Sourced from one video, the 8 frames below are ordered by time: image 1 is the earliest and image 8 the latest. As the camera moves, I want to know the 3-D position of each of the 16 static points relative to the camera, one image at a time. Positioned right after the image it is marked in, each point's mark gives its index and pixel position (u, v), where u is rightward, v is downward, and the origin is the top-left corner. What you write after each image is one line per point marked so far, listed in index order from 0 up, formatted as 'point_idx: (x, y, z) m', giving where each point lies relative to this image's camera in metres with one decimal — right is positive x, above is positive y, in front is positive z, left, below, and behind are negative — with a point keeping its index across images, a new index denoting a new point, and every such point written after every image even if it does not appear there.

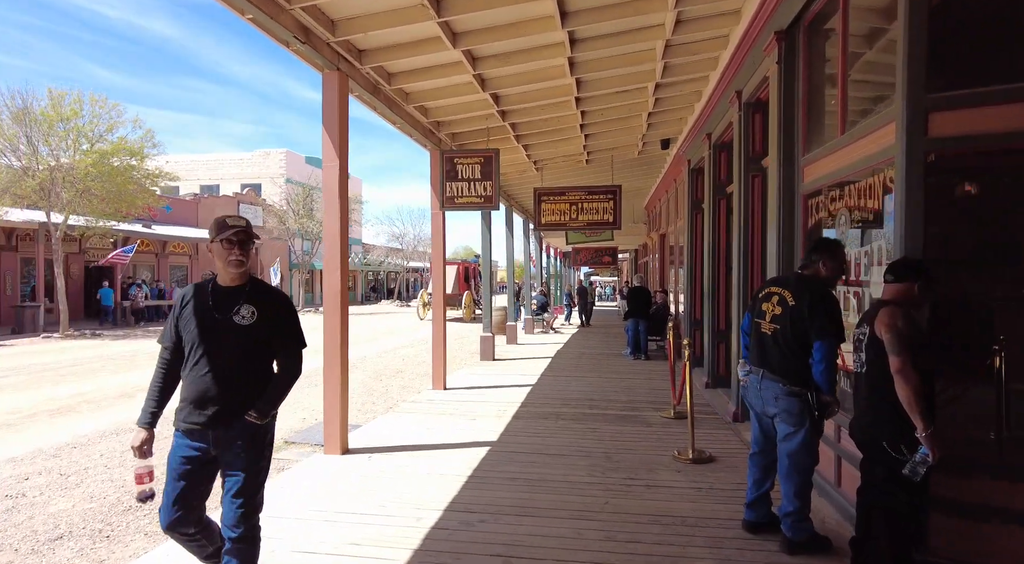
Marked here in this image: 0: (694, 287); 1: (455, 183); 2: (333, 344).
0: (+2.8, -0.1, +9.6) m
1: (-0.7, +1.2, +7.6) m
2: (-1.4, -0.5, +5.0) m
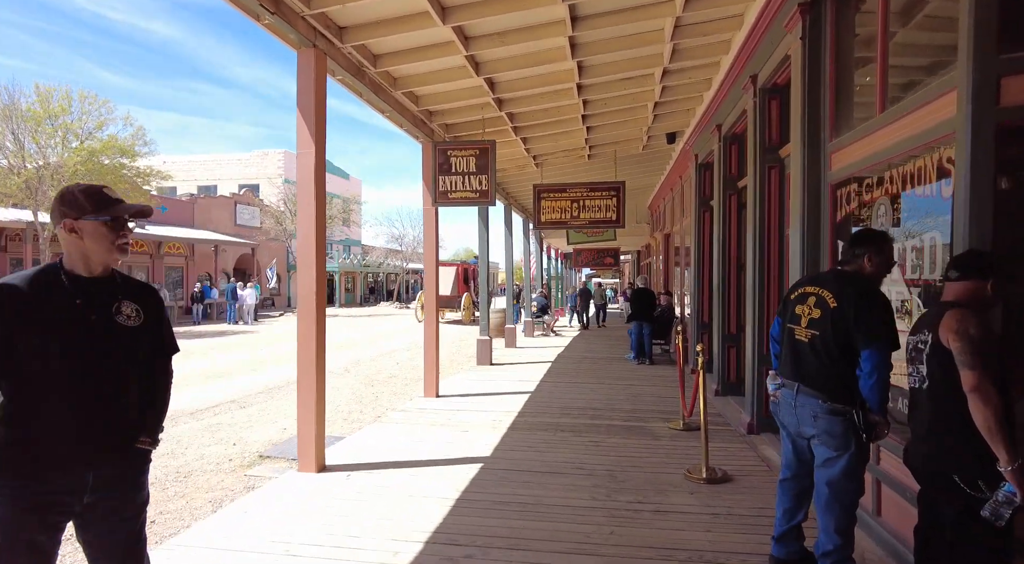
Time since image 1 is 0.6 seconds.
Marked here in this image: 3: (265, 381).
0: (+2.8, -0.1, +9.1) m
1: (-0.7, +1.2, +7.1) m
2: (-1.5, -0.5, +4.5) m
3: (-4.0, -1.6, +10.0) m
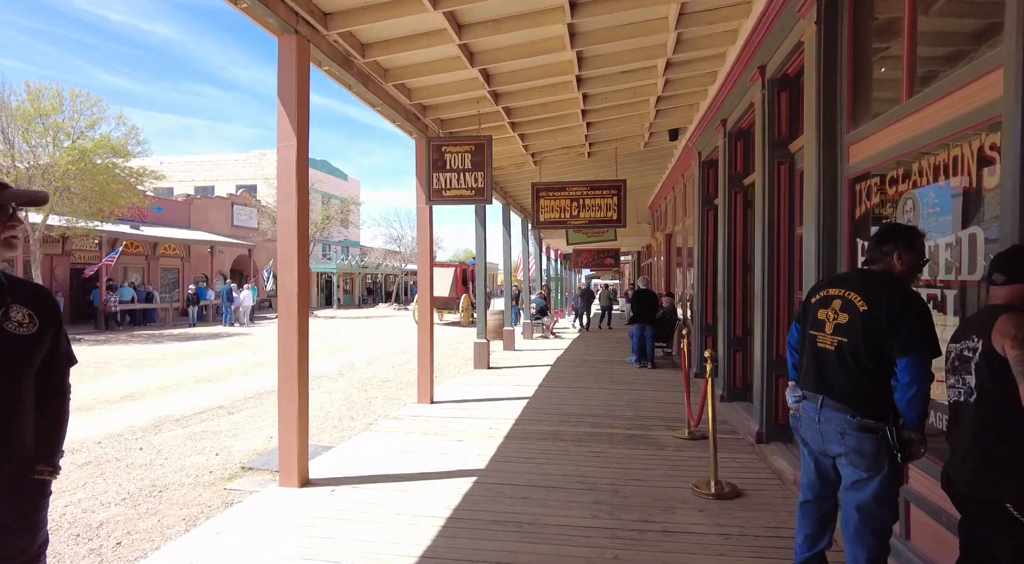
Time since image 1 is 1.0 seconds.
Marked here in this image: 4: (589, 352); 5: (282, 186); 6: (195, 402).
0: (+2.8, -0.1, +8.9) m
1: (-0.8, +1.2, +6.8) m
2: (-1.5, -0.5, +4.2) m
3: (-4.0, -1.6, +9.7) m
4: (+1.5, -1.4, +12.1) m
5: (-1.6, +0.7, +4.2) m
6: (-4.2, -1.6, +8.3) m
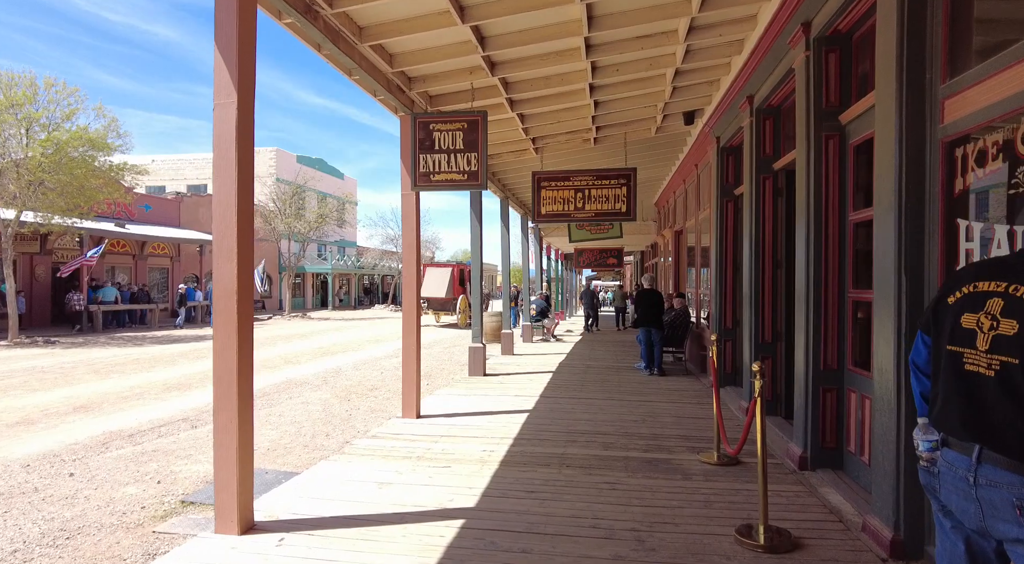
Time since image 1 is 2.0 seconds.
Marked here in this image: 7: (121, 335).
0: (+2.7, -0.1, +8.0) m
1: (-0.8, +1.2, +6.0) m
2: (-1.5, -0.5, +3.4) m
3: (-4.0, -1.6, +8.9) m
4: (+1.5, -1.4, +11.2) m
5: (-1.6, +0.7, +3.4) m
6: (-4.2, -1.6, +7.4) m
7: (-11.4, -1.6, +18.2) m
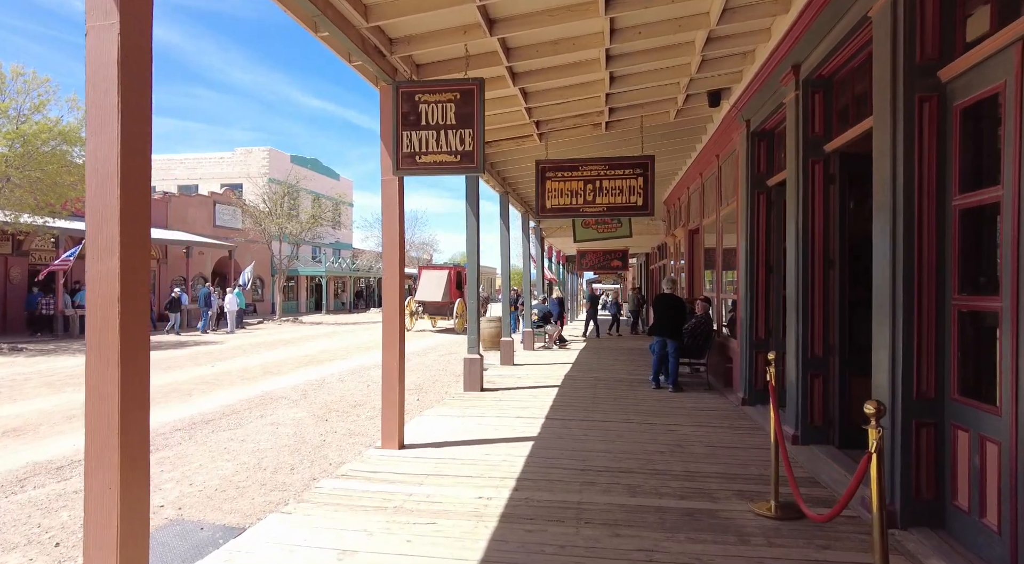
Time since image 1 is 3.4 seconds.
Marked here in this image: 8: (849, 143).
0: (+2.7, -0.2, +7.0) m
1: (-0.8, +1.2, +5.0) m
2: (-1.5, -0.5, +2.4) m
3: (-4.0, -1.6, +7.8) m
4: (+1.5, -1.4, +10.2) m
5: (-1.6, +0.7, +2.4) m
6: (-4.2, -1.6, +6.4) m
7: (-11.4, -1.6, +17.1) m
8: (+2.8, +1.1, +5.1) m
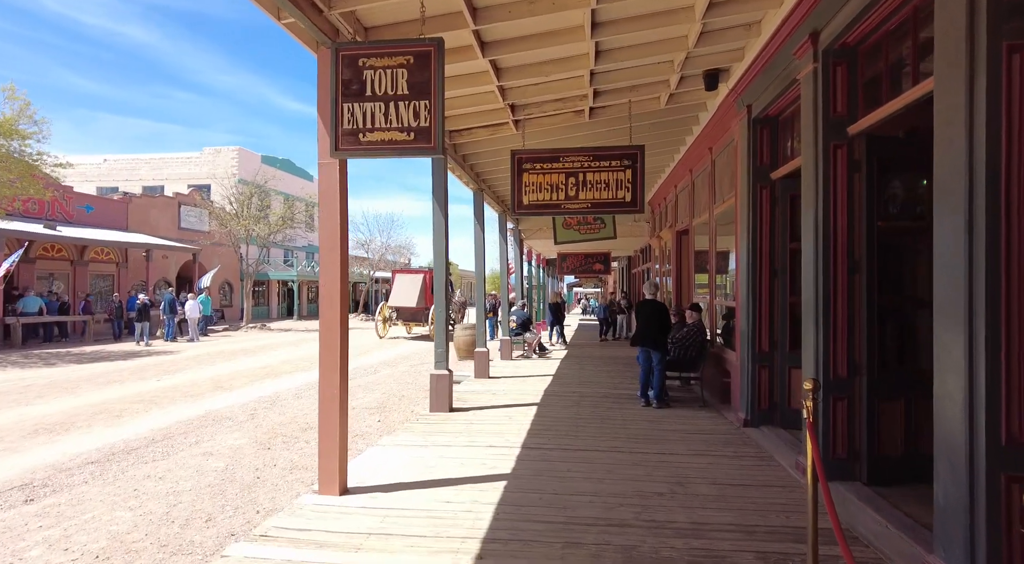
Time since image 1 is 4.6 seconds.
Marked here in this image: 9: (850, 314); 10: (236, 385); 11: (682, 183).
0: (+2.5, -0.2, +6.2) m
1: (-1.0, +1.1, +4.0) m
2: (-1.6, -0.5, +1.4) m
3: (-4.3, -1.7, +6.8) m
4: (+1.1, -1.5, +9.3) m
5: (-1.7, +0.6, +1.4) m
6: (-4.5, -1.7, +5.3) m
7: (-12.0, -1.8, +15.9) m
8: (+2.5, +1.1, +4.3) m
9: (+2.5, -0.2, +4.5) m
10: (-4.8, -1.8, +10.8) m
11: (+2.8, +1.6, +10.1) m
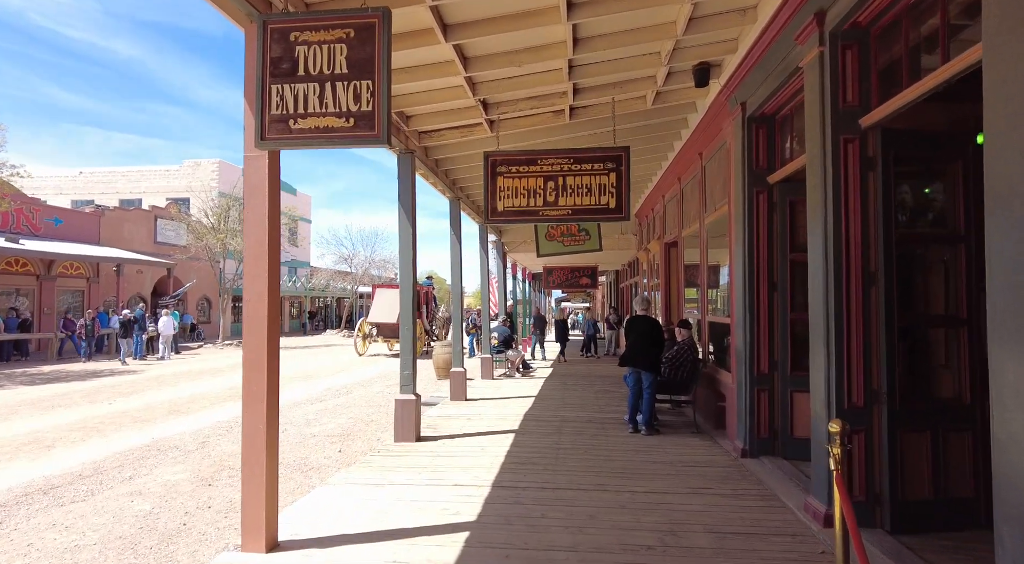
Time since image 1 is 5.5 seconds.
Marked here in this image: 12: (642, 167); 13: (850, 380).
0: (+2.2, -0.3, +5.6) m
1: (-1.2, +1.1, +3.4) m
2: (-1.8, -0.5, +0.7) m
3: (-4.6, -1.9, +6.0) m
4: (+0.8, -1.7, +8.6) m
5: (-1.9, +0.6, +0.7) m
6: (-4.7, -1.8, +4.6) m
7: (-12.4, -2.2, +15.0) m
8: (+2.3, +1.0, +3.7) m
9: (+2.2, -0.3, +3.9) m
10: (-5.1, -2.0, +10.0) m
11: (+2.4, +1.4, +9.6) m
12: (+2.2, +1.9, +10.3) m
13: (+2.1, -0.6, +3.8) m
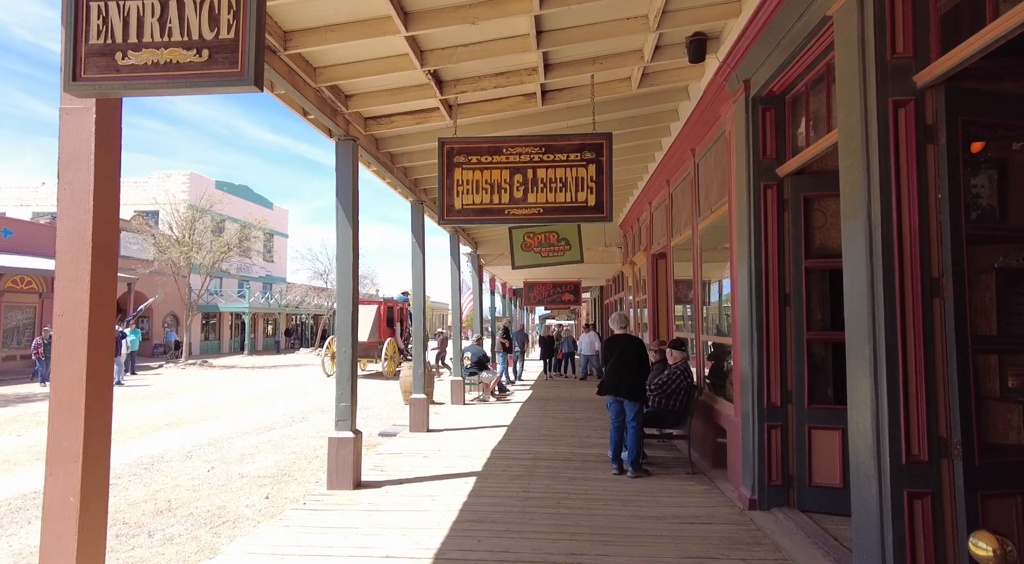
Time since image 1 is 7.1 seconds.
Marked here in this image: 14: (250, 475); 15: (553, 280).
0: (+1.9, -0.4, +4.5) m
1: (-1.5, +1.0, +2.3) m
2: (-2.0, -0.5, -0.4) m
3: (-4.9, -1.9, +4.8) m
4: (+0.4, -1.9, +7.5) m
5: (-2.1, +0.7, -0.3) m
6: (-5.0, -1.8, +3.4) m
7: (-12.9, -2.5, +13.5) m
8: (+2.0, +1.0, +2.7) m
9: (+1.9, -0.4, +2.9) m
10: (-5.5, -2.2, +8.8) m
11: (+2.0, +1.2, +8.6) m
12: (+1.7, +1.7, +9.4) m
13: (+1.8, -0.6, +2.8) m
14: (-2.8, -2.0, +6.6) m
15: (+1.4, +0.1, +20.0) m
